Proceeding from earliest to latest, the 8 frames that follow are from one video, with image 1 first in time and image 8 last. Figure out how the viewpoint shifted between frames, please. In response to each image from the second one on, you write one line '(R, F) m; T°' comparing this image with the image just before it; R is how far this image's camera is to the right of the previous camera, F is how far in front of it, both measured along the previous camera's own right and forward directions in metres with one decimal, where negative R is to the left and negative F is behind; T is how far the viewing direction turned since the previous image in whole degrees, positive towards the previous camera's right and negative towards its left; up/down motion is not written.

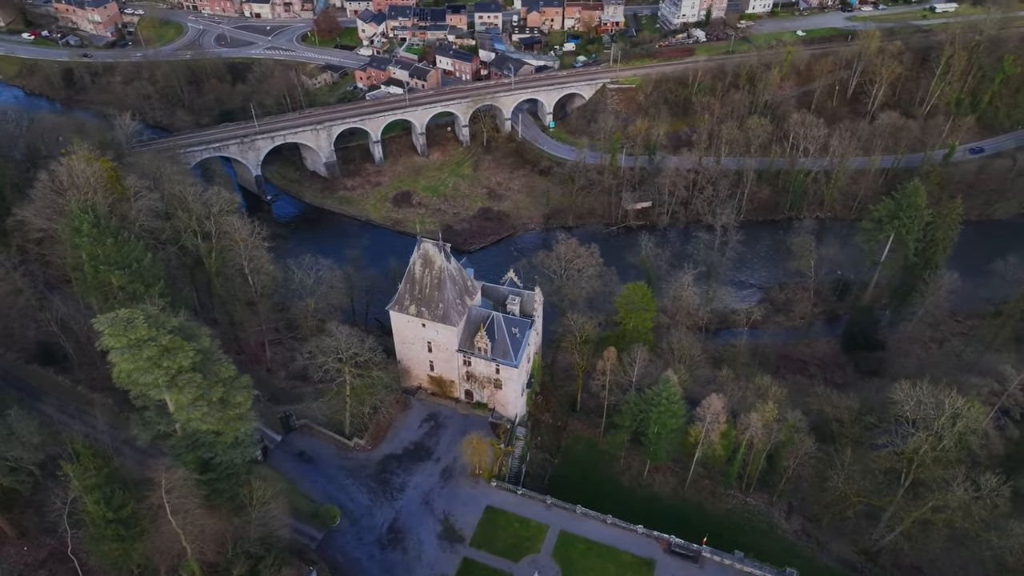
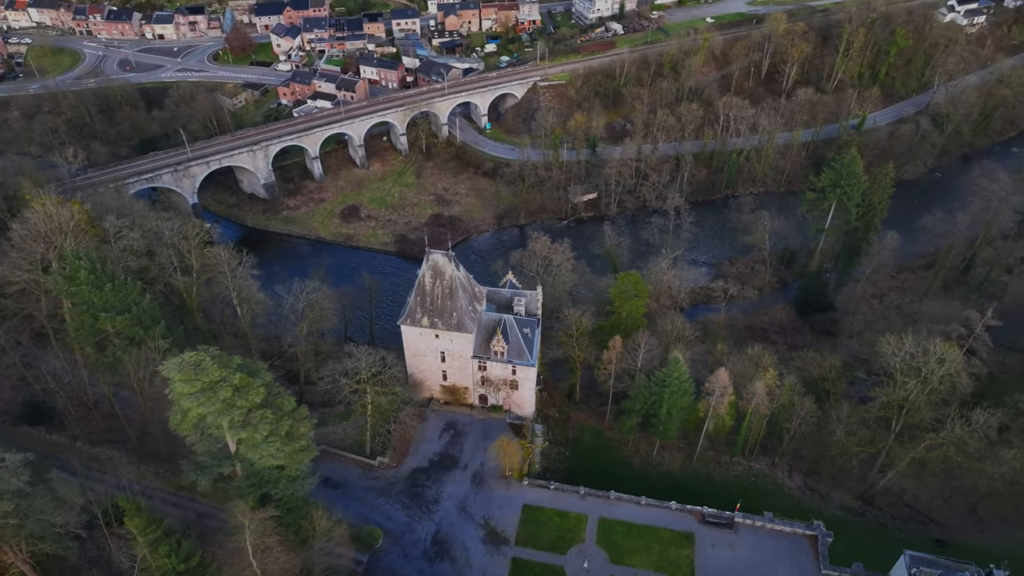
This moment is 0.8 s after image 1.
(-6.0, -0.4) m; +7°
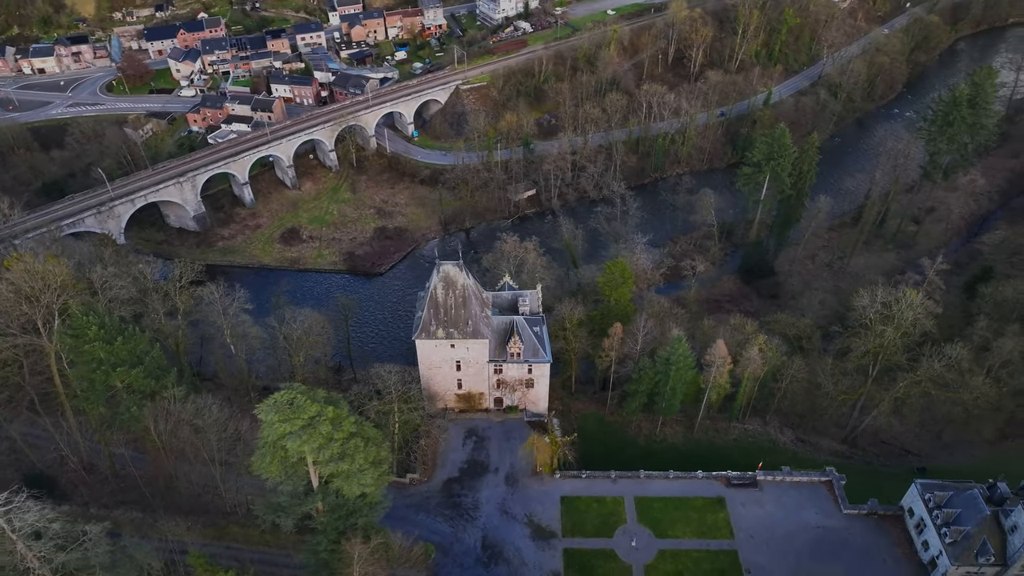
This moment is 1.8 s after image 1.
(-6.8, -0.4) m; +8°
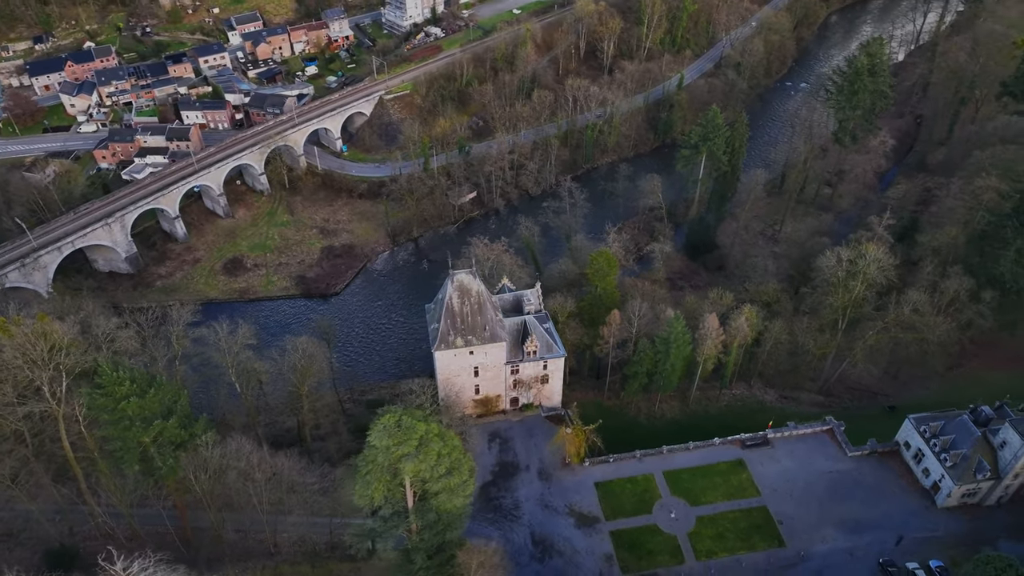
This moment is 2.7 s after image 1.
(-6.9, -0.5) m; +8°
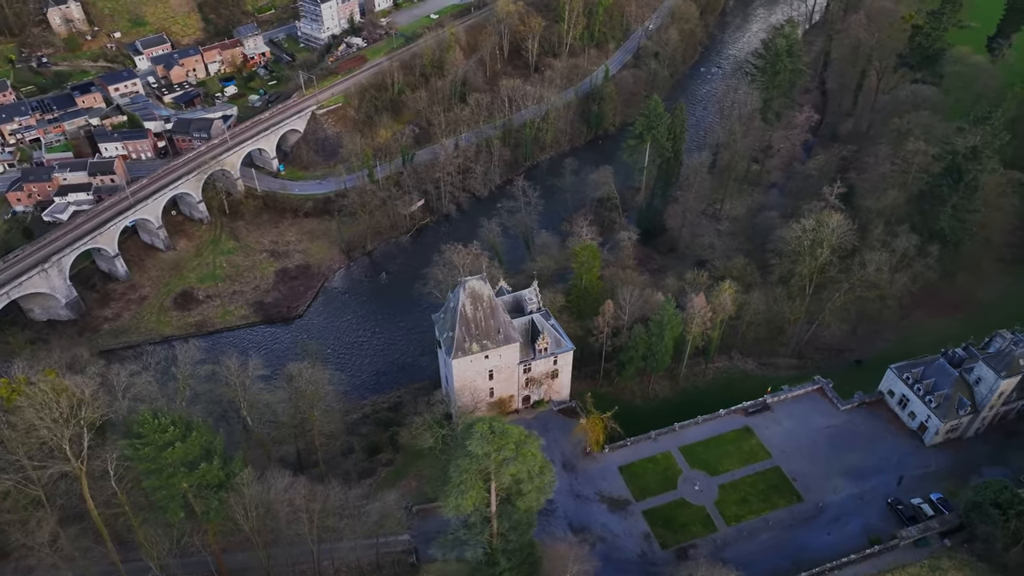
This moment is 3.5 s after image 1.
(-6.0, -0.5) m; +7°
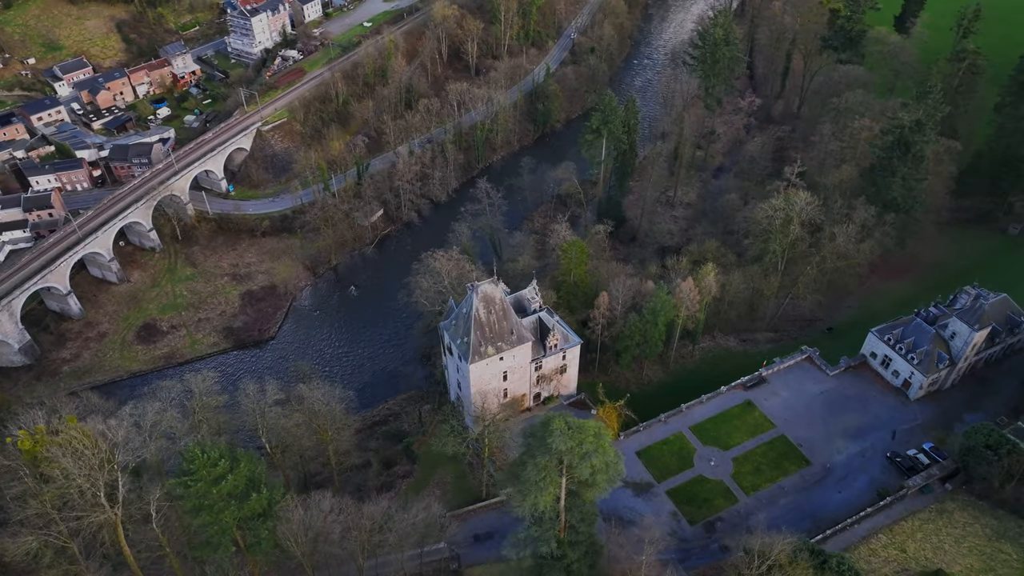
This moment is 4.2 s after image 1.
(-5.1, -0.5) m; +6°
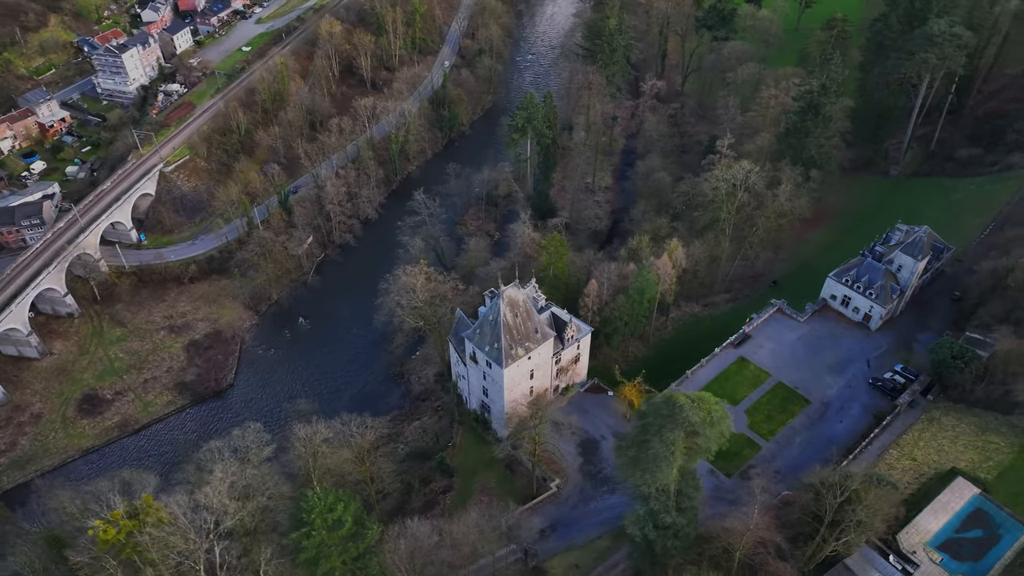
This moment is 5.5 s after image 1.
(-9.6, -0.6) m; +10°
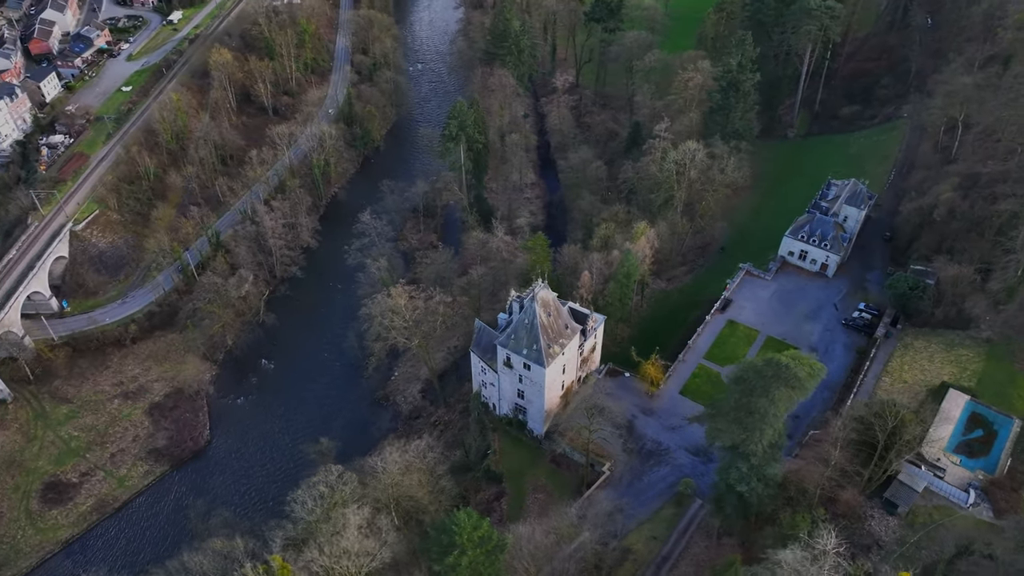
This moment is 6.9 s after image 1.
(-10.3, -0.7) m; +10°
